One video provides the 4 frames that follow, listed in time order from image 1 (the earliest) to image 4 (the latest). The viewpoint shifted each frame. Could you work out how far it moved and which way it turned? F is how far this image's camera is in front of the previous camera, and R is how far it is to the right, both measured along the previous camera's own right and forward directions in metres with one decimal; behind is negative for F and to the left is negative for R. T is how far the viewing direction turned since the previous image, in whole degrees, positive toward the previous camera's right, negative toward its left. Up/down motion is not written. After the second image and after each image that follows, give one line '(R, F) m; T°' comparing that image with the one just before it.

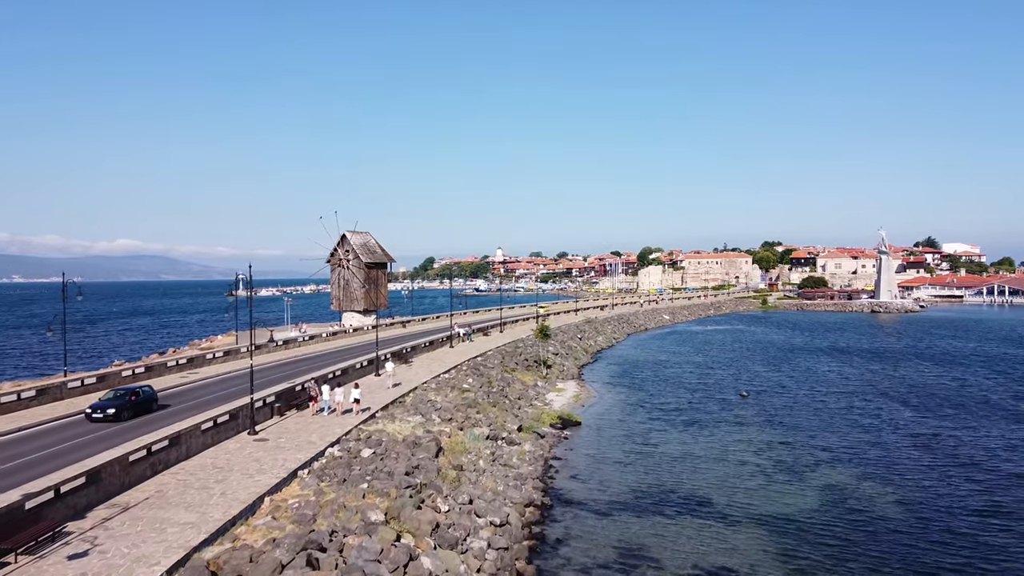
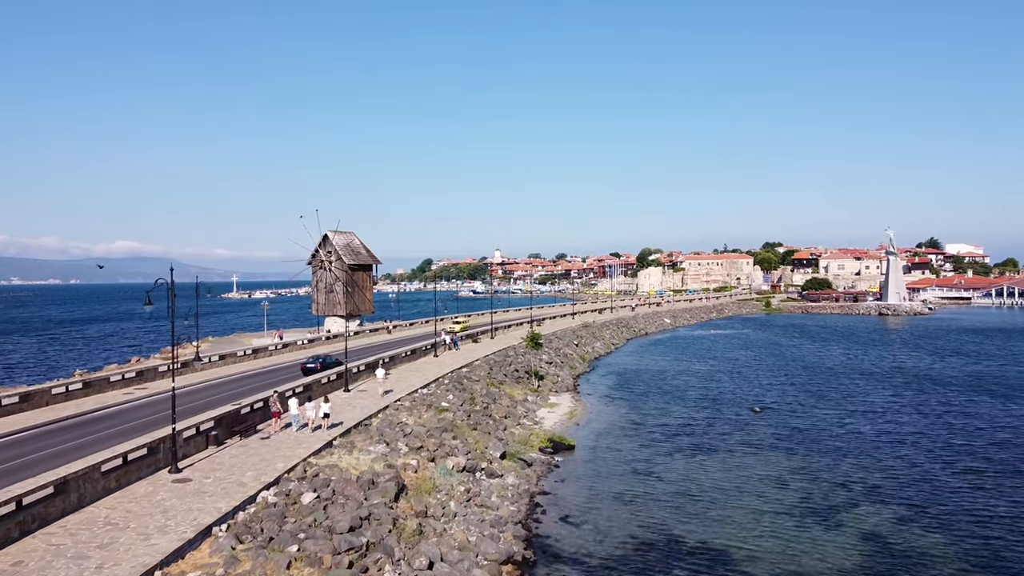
(+0.7, +4.5) m; 0°
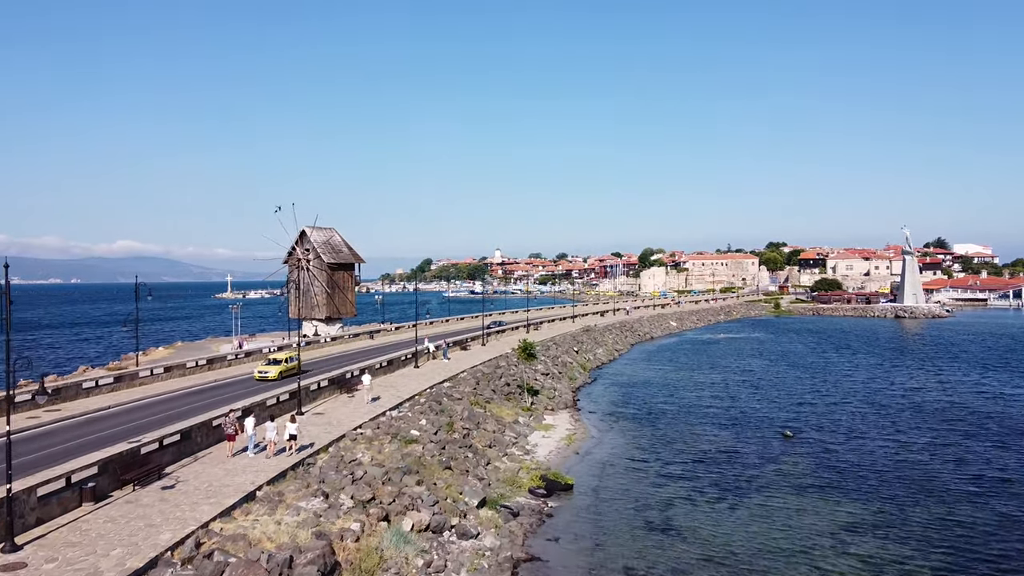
(+0.7, +6.2) m; 0°
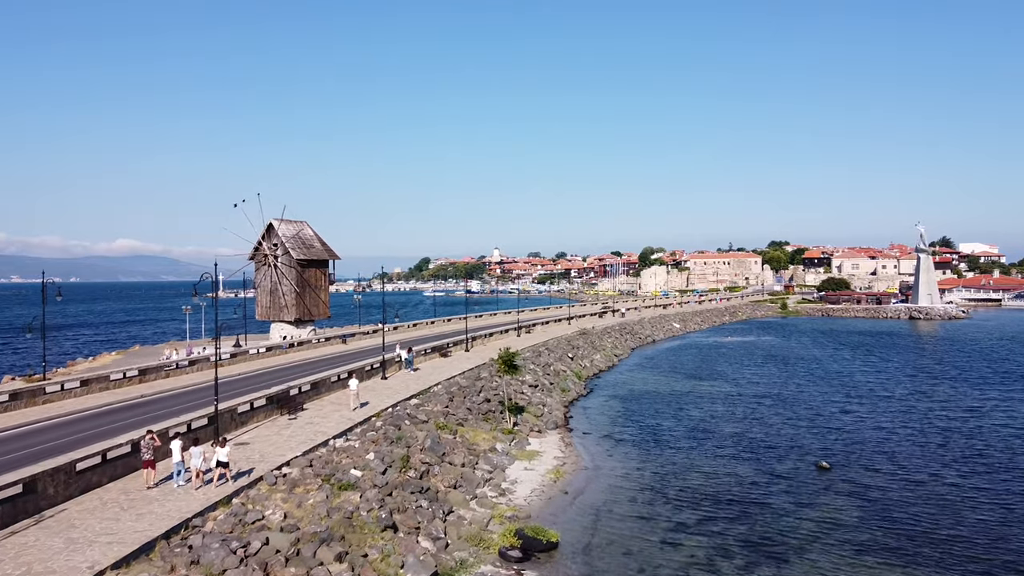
(+1.0, +6.3) m; 0°
